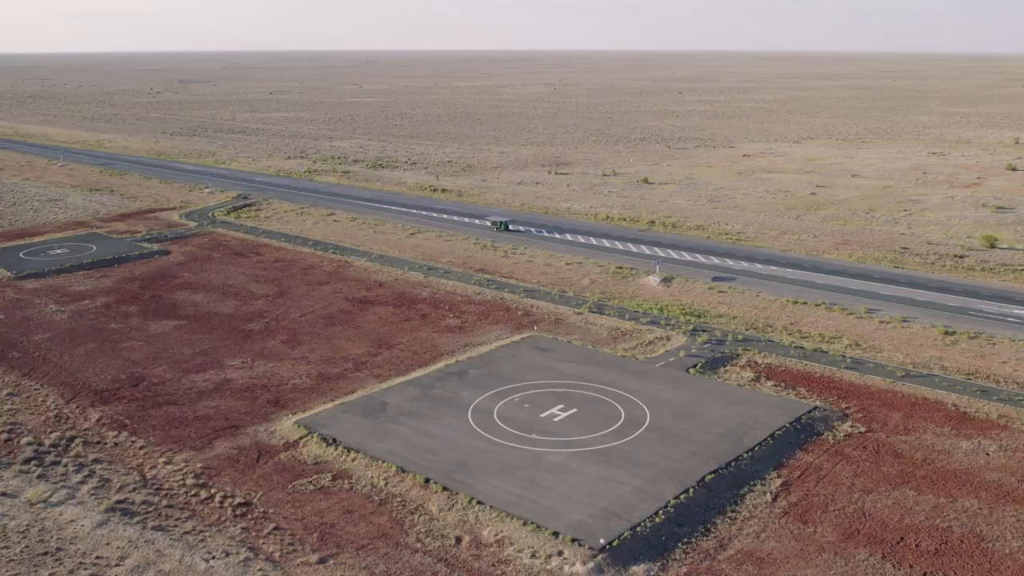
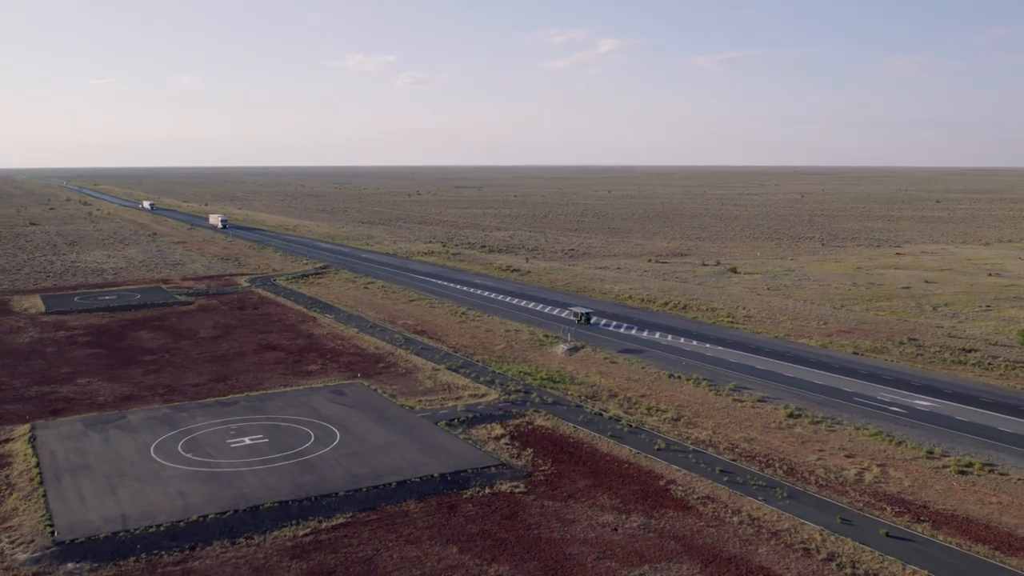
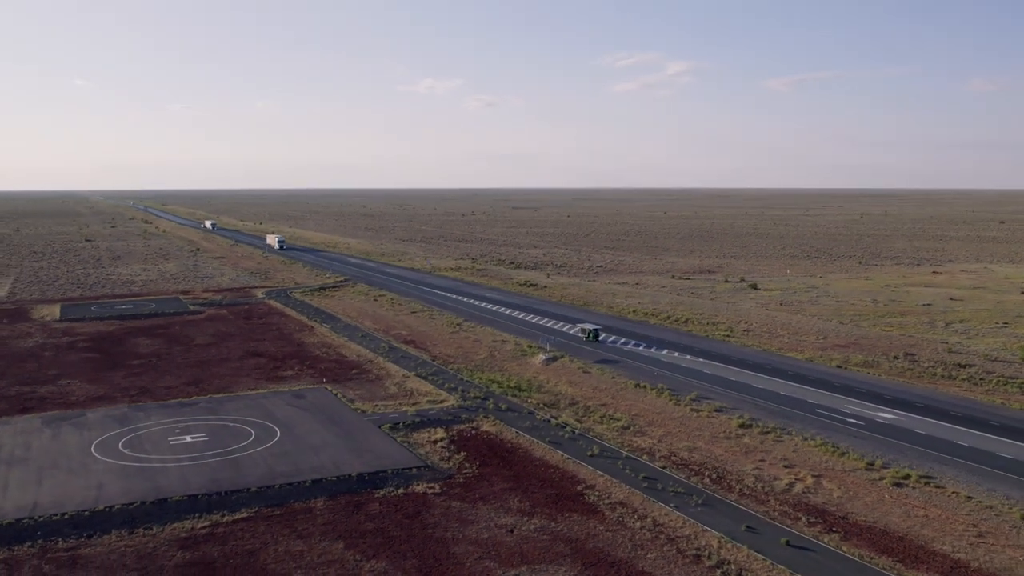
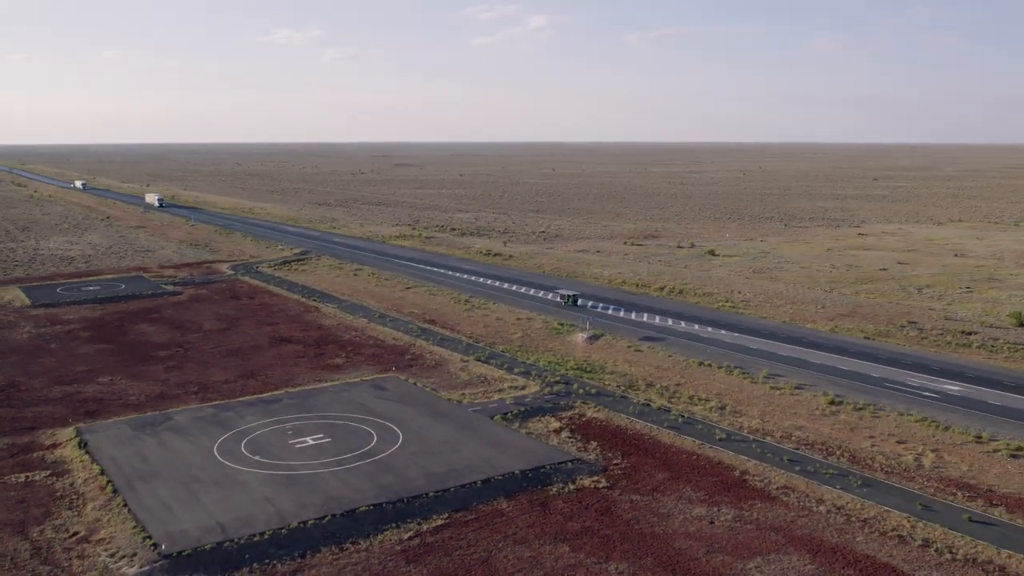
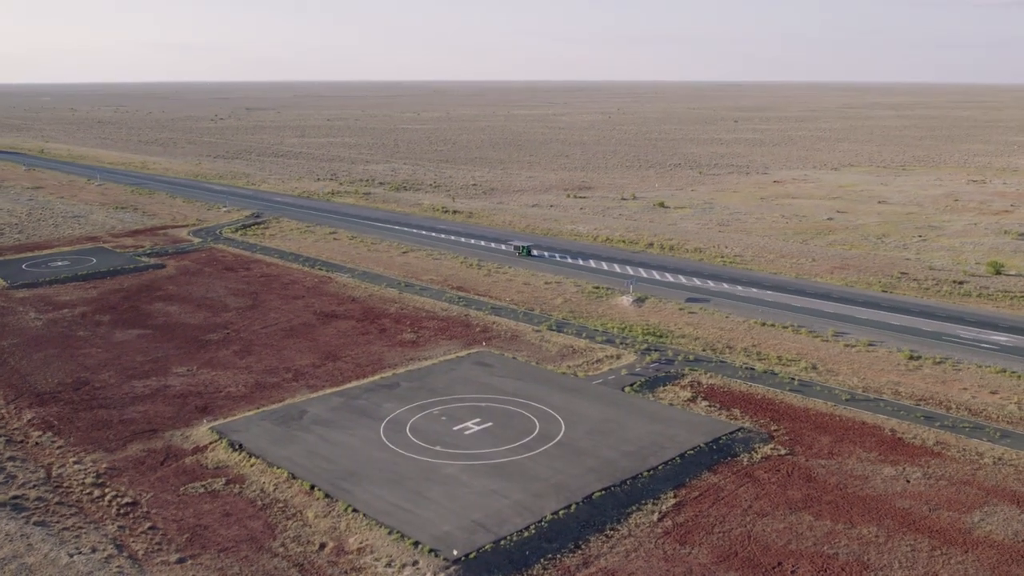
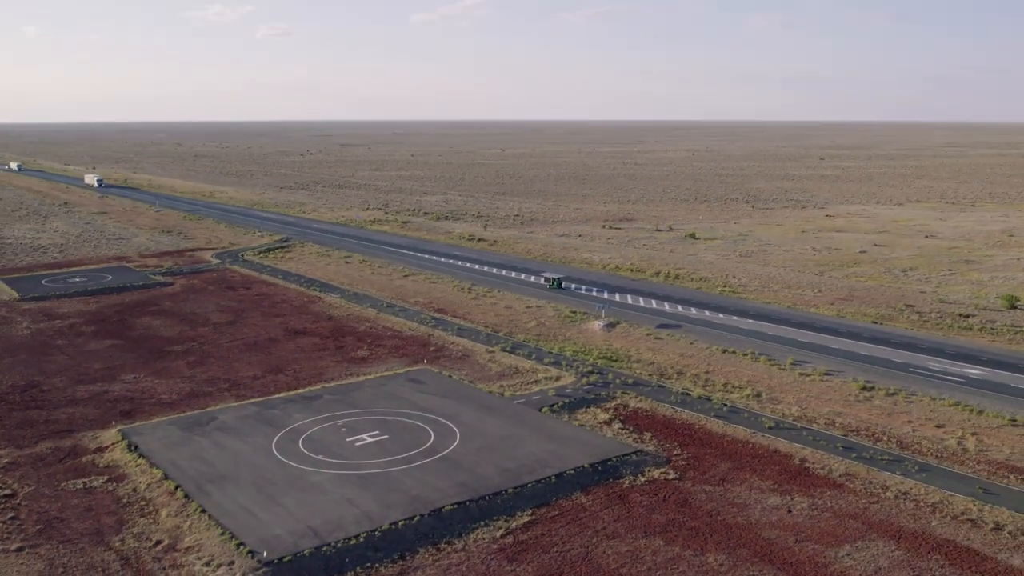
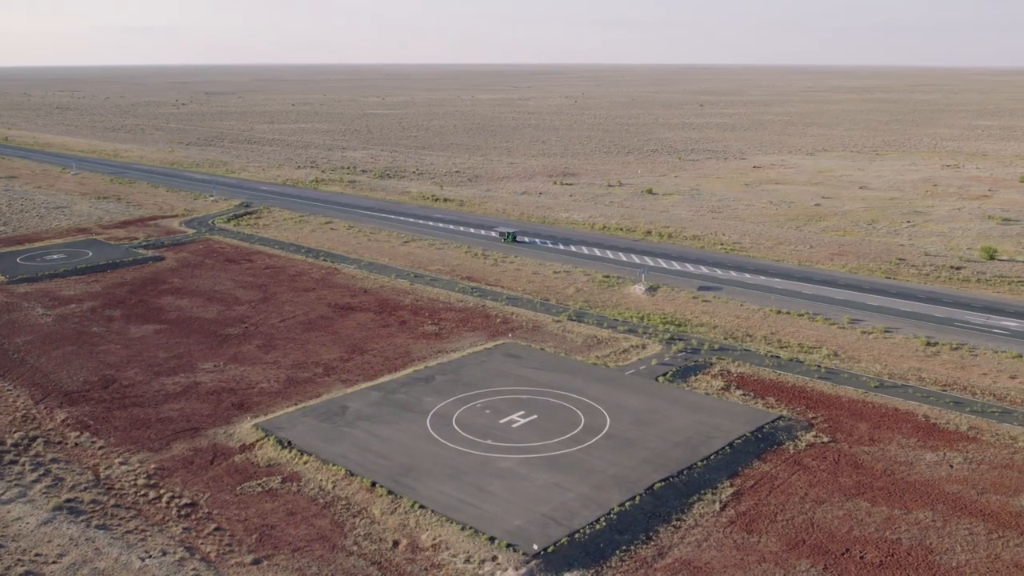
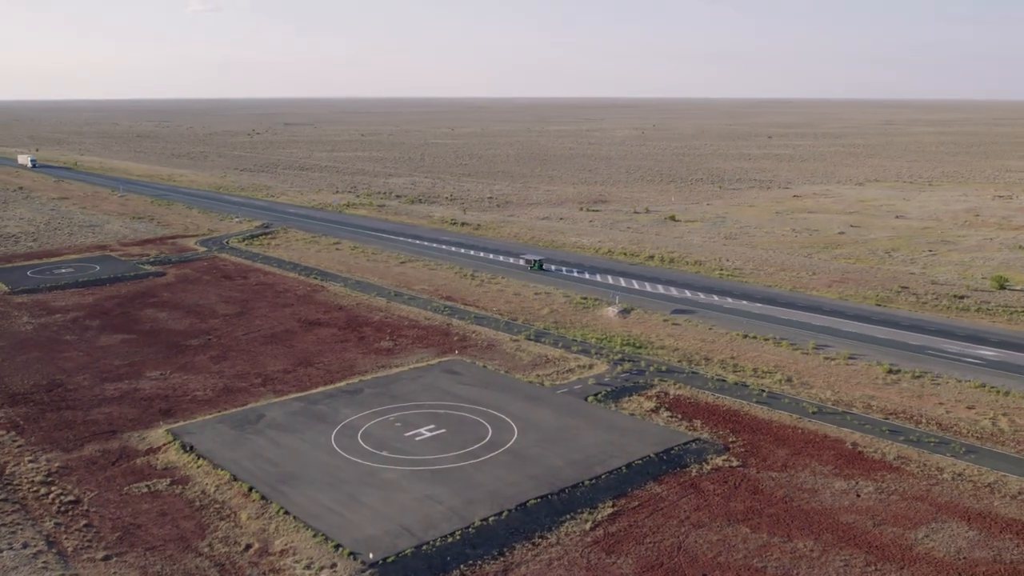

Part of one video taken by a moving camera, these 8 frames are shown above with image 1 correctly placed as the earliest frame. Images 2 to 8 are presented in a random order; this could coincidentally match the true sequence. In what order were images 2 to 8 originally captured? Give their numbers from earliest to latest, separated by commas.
7, 5, 8, 6, 4, 2, 3
